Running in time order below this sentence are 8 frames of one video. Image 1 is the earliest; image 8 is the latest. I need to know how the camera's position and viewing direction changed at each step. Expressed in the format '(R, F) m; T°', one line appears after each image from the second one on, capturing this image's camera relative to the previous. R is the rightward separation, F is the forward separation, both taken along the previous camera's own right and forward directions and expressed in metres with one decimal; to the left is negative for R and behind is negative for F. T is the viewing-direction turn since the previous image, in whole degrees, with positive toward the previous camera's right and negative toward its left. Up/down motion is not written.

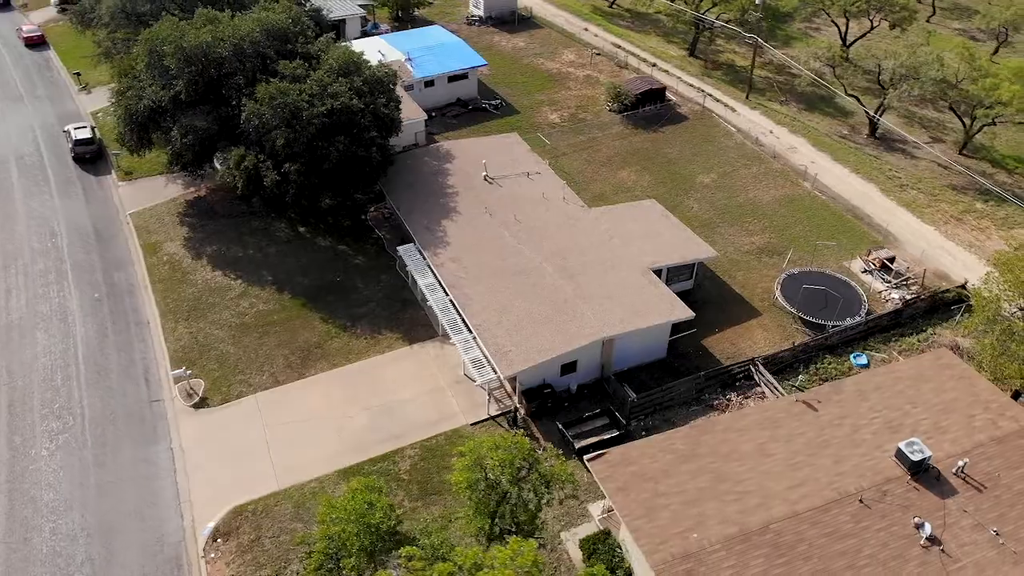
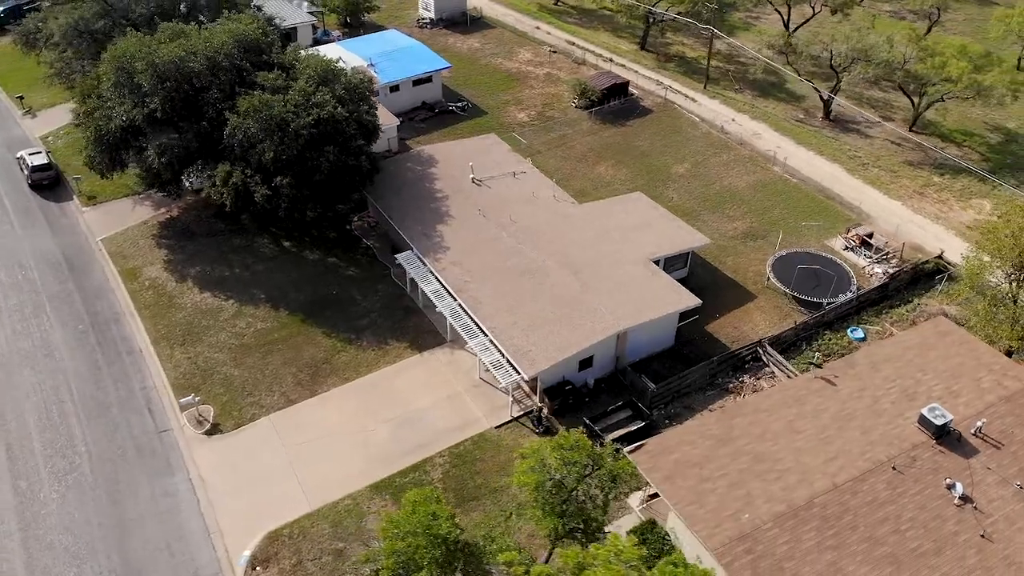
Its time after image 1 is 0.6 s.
(-2.7, +0.1) m; +5°
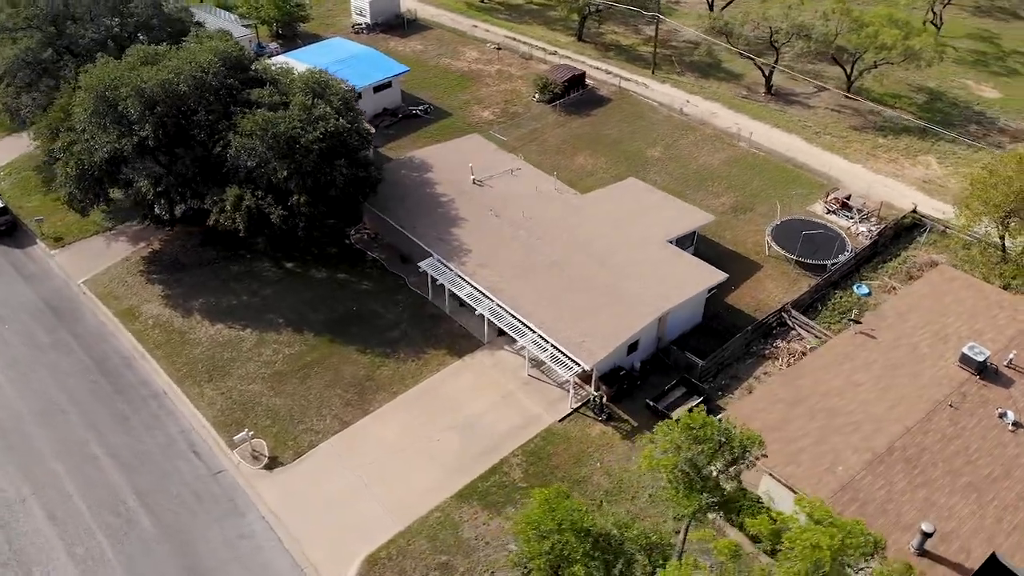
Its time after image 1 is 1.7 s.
(-5.0, +0.2) m; +8°
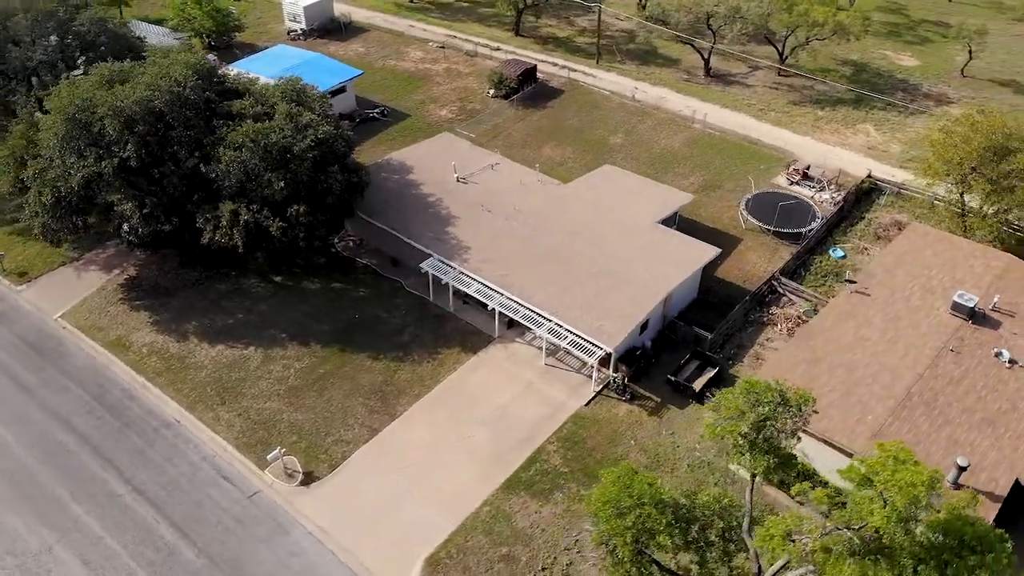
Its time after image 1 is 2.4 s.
(-3.4, -0.1) m; +7°
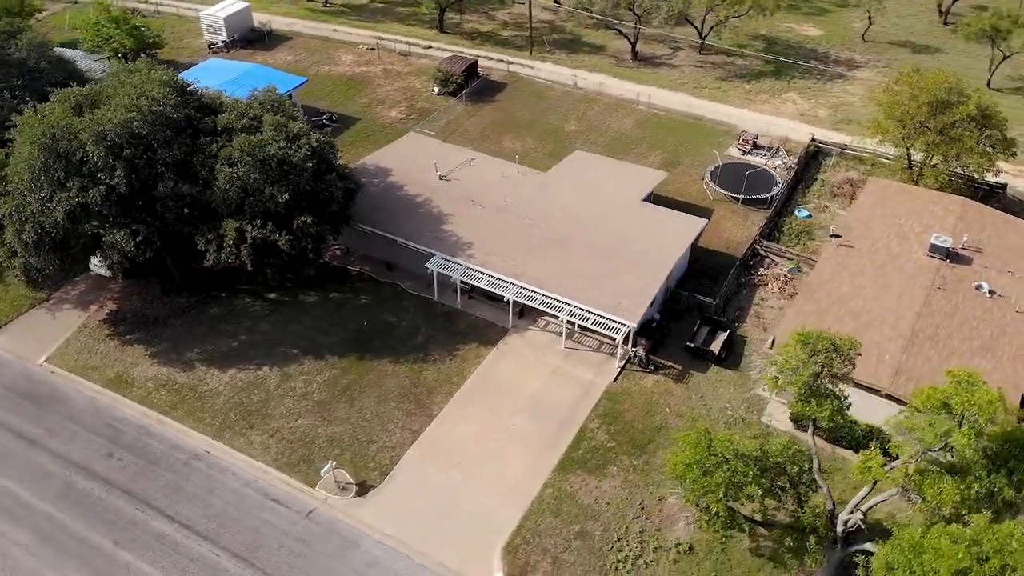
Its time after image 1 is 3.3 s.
(-4.4, -0.1) m; +8°
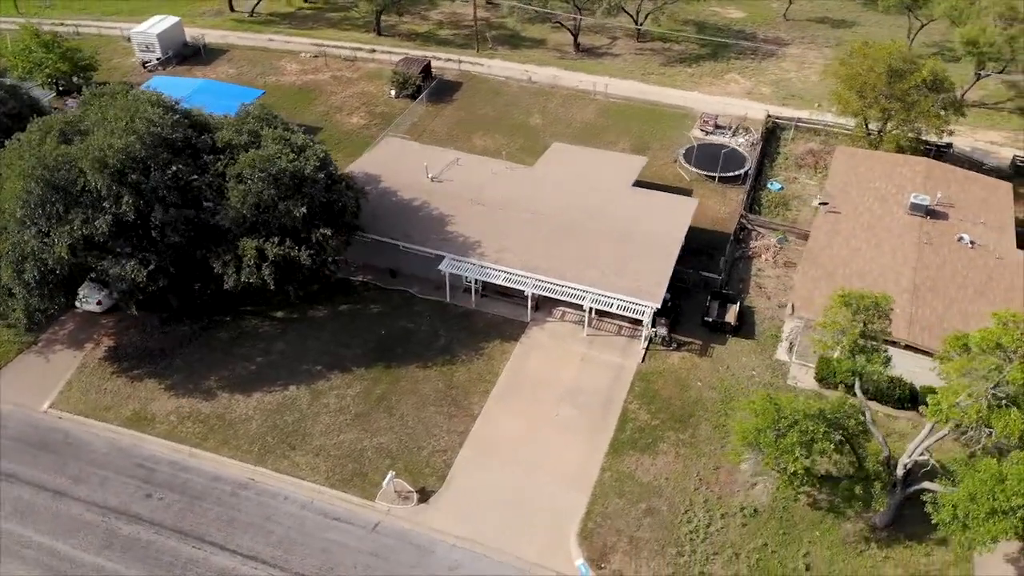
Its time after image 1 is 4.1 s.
(-4.1, 0.0) m; +7°
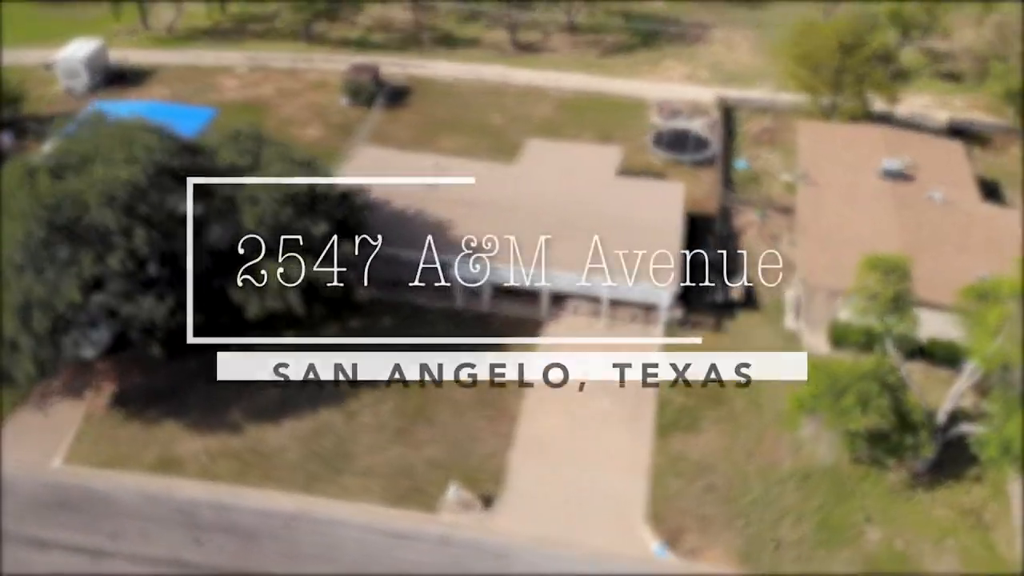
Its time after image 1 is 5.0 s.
(-4.2, +0.2) m; +7°
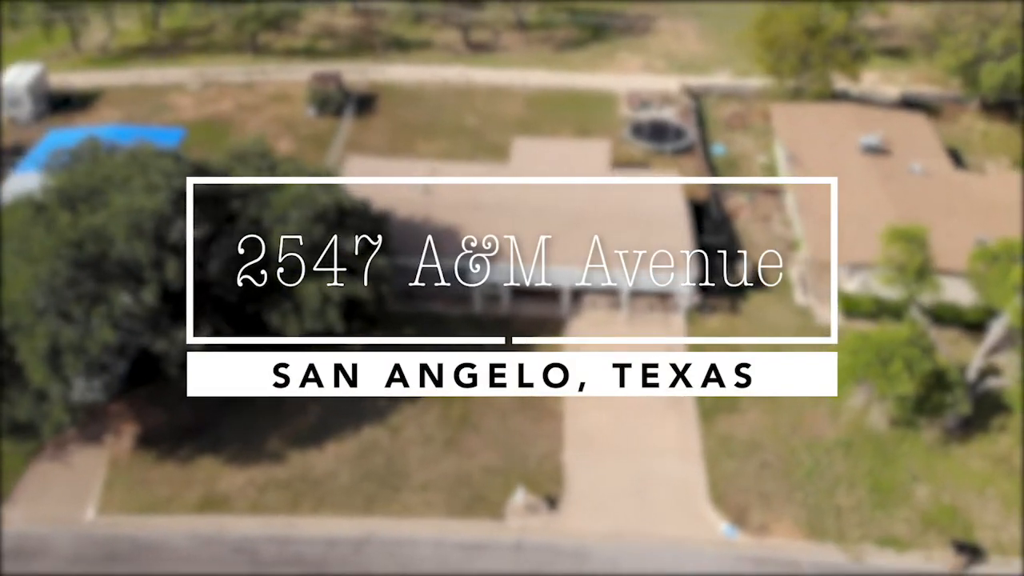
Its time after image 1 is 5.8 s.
(-3.8, +0.3) m; +6°
